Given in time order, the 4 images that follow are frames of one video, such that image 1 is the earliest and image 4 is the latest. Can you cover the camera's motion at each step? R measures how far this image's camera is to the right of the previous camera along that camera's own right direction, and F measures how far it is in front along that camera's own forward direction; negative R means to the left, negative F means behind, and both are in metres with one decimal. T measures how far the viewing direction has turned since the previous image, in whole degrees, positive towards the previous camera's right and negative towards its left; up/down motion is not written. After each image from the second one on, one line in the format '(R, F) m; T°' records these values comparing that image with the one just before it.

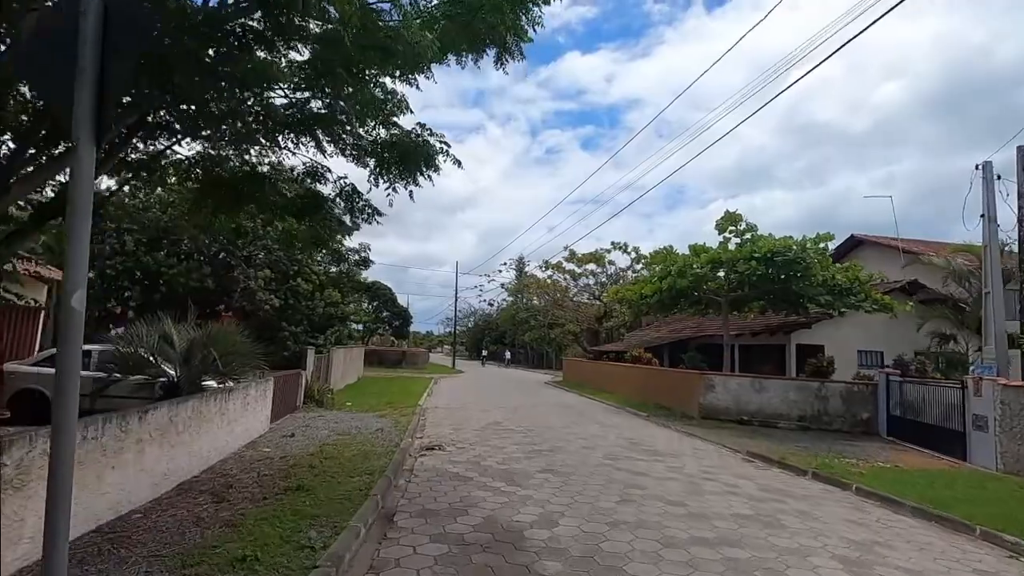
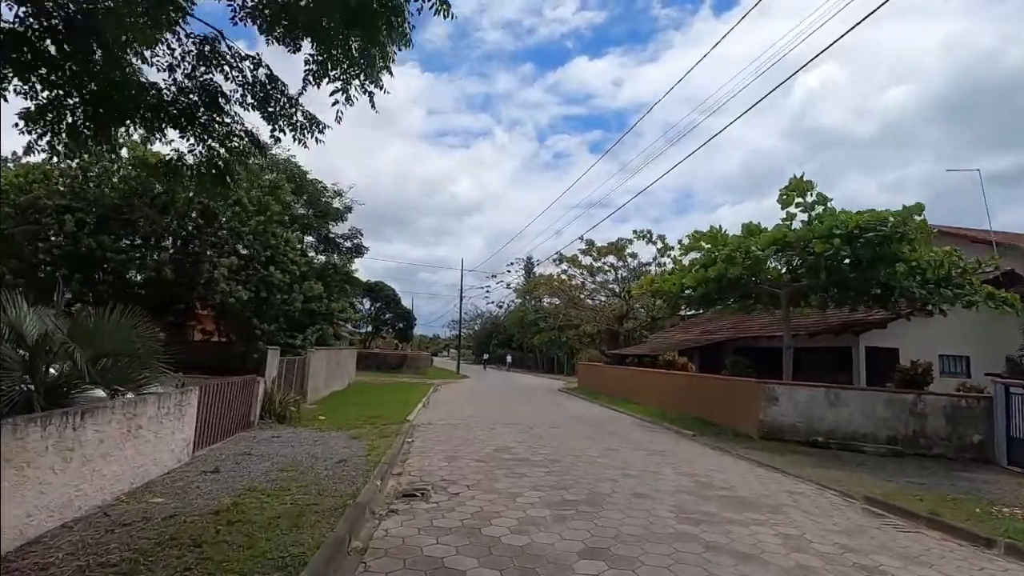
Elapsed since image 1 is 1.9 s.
(-0.2, +3.5) m; -1°
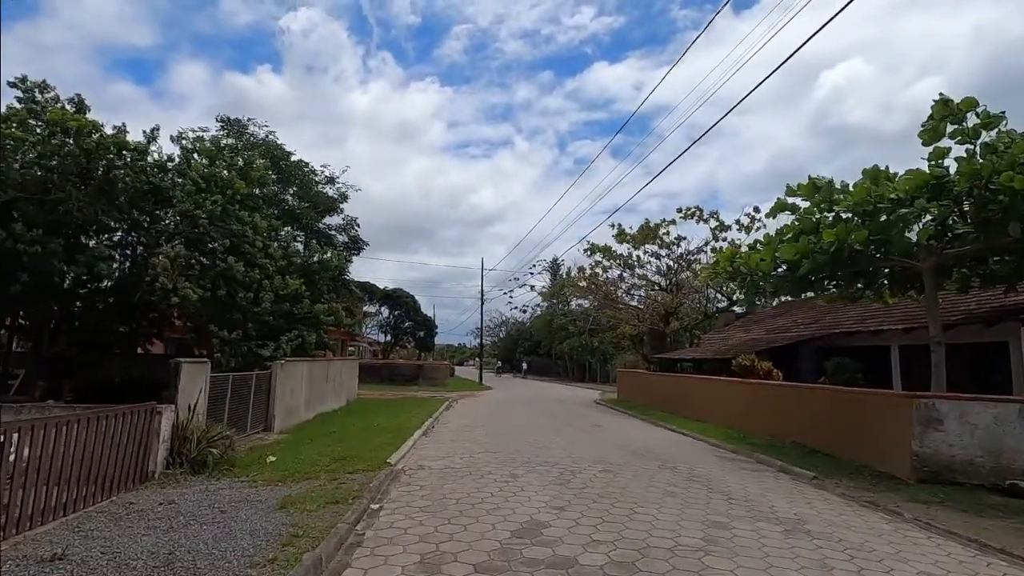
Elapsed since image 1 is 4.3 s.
(0.0, +4.5) m; -3°
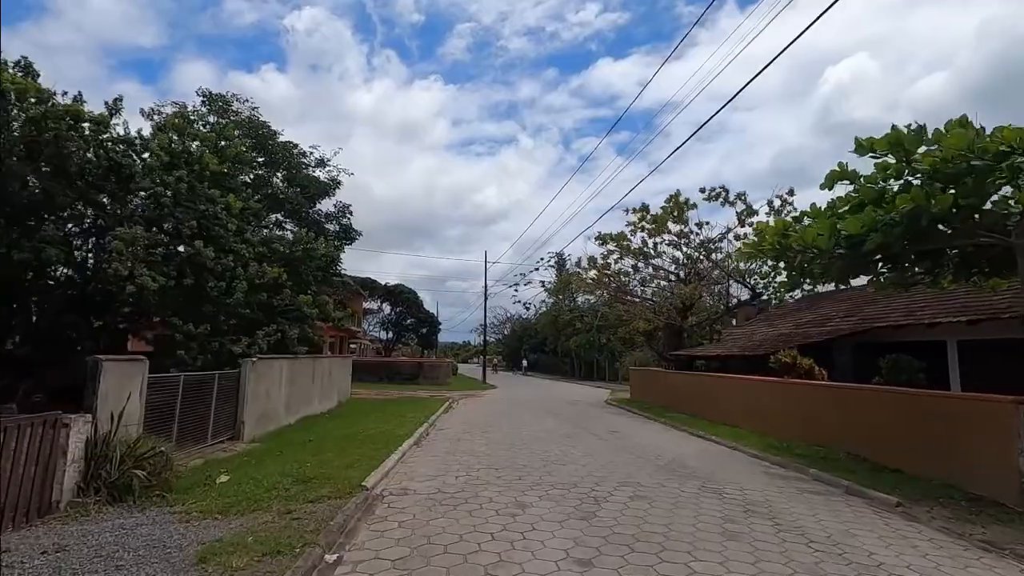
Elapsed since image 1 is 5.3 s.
(0.0, +1.9) m; 0°
